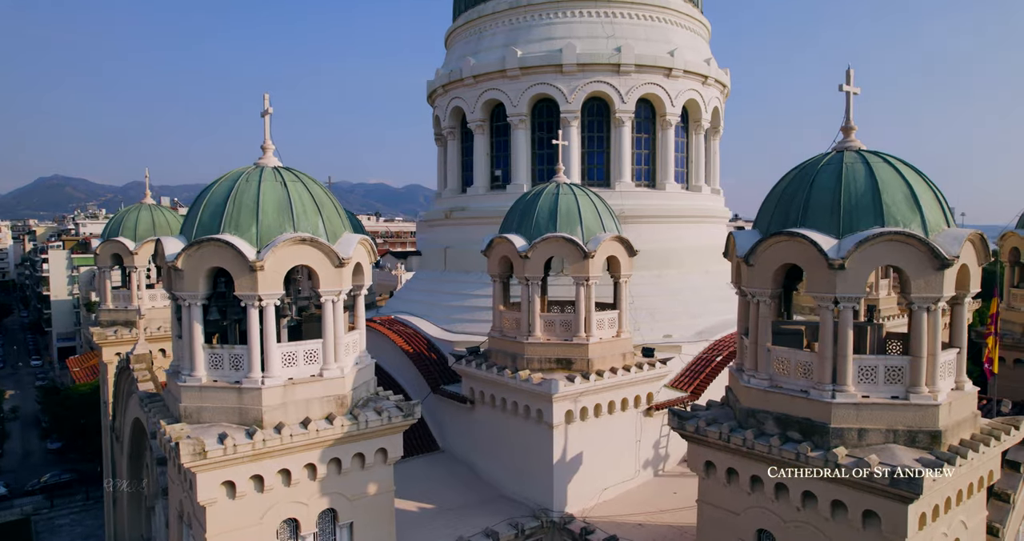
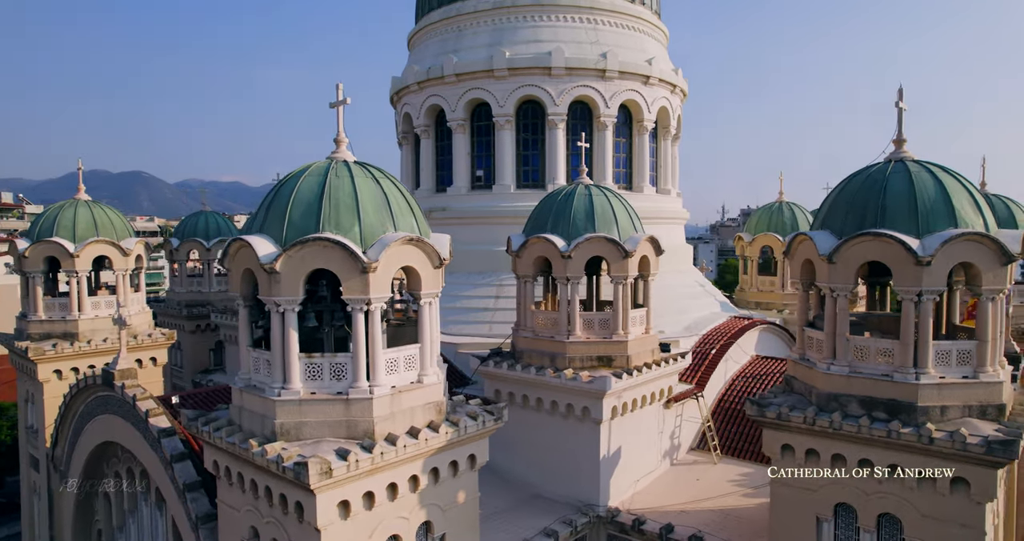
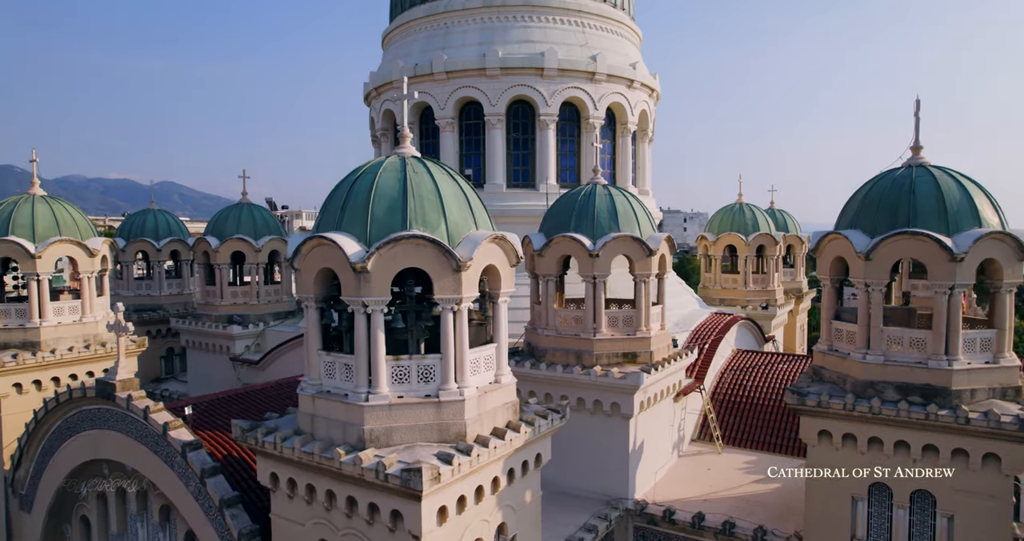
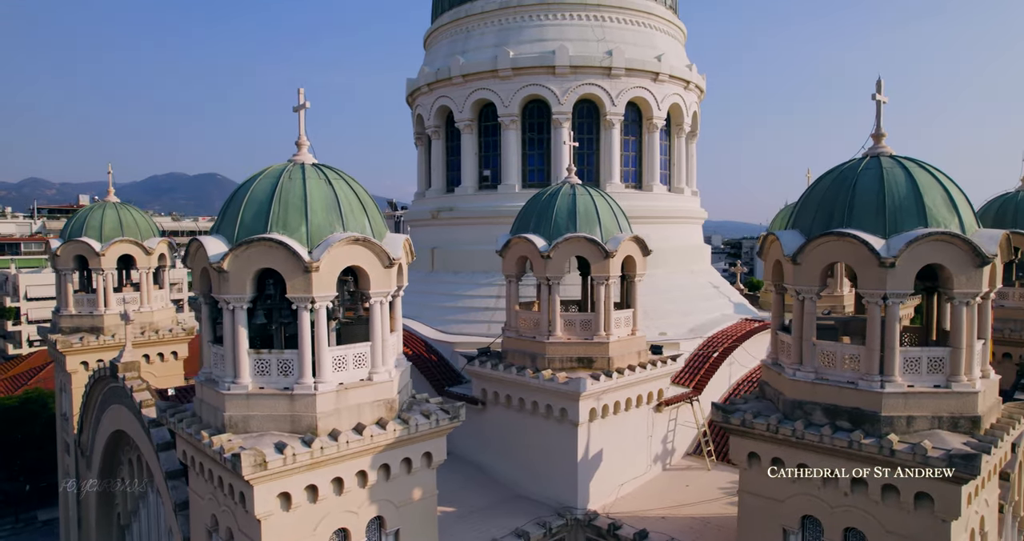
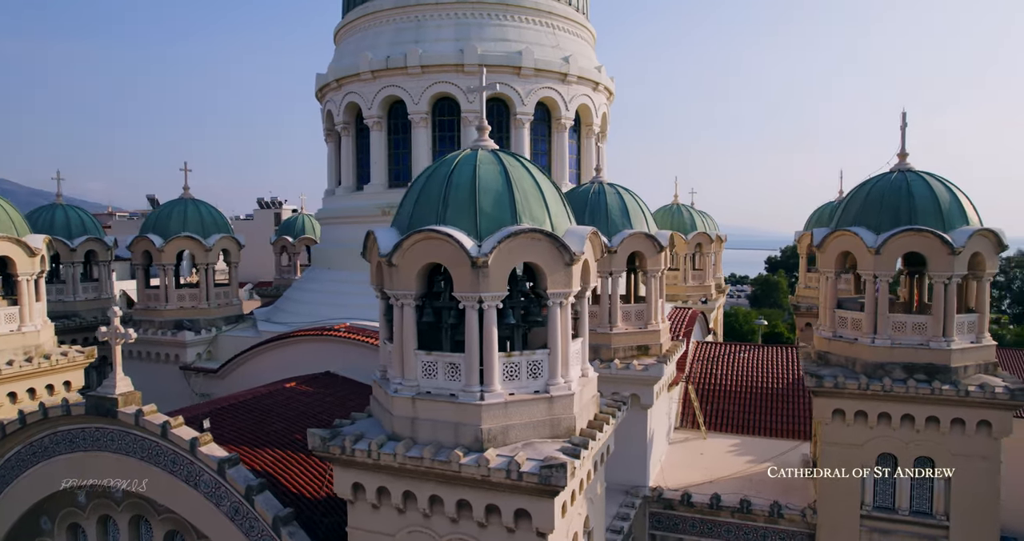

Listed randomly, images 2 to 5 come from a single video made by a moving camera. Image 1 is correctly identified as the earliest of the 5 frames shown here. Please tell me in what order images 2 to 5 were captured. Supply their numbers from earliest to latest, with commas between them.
4, 2, 3, 5
